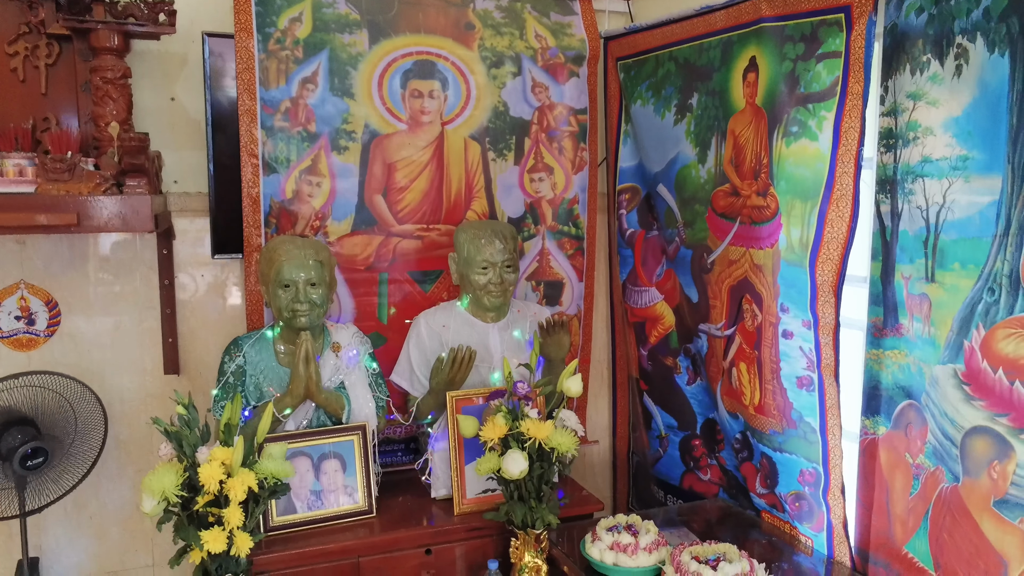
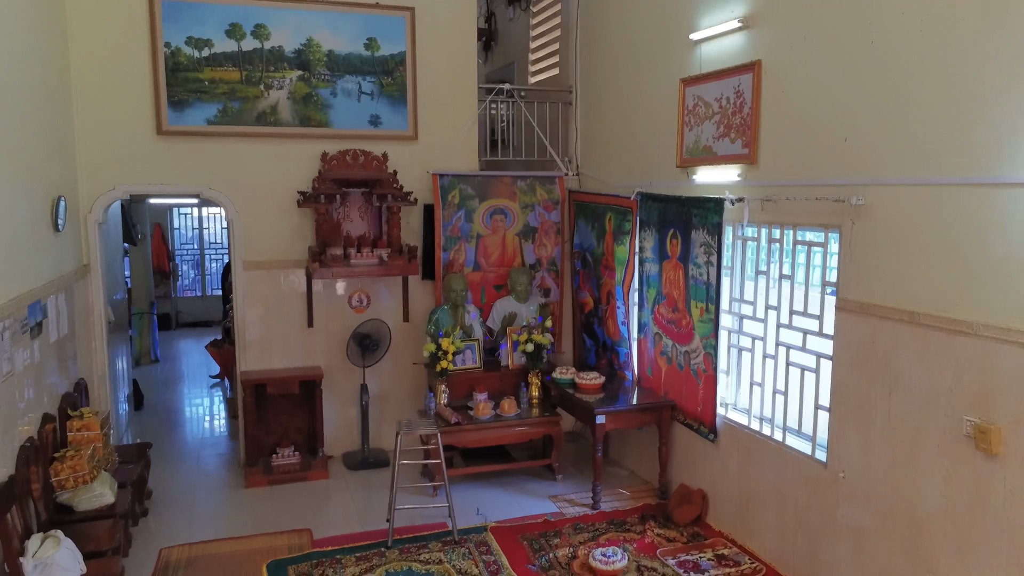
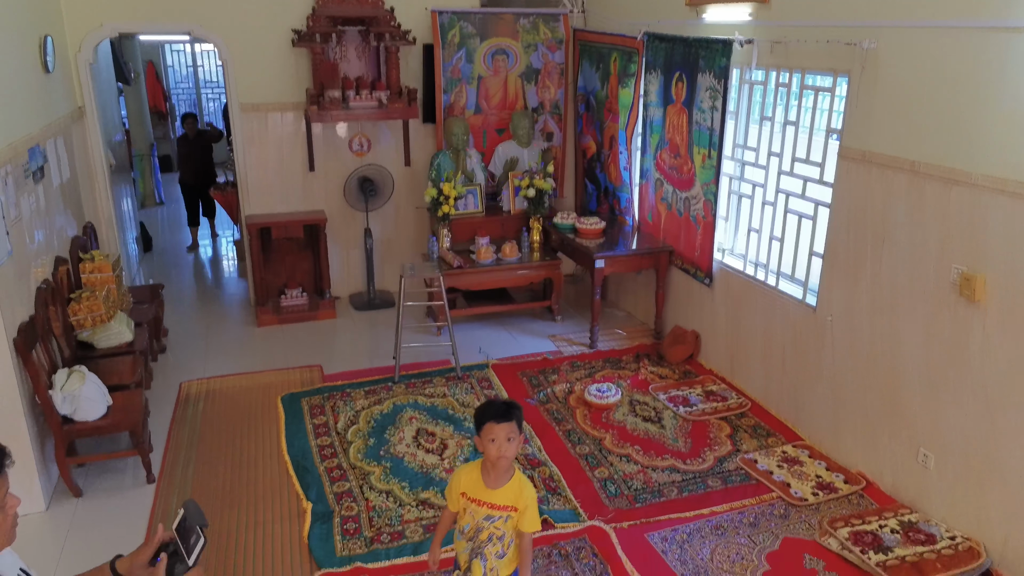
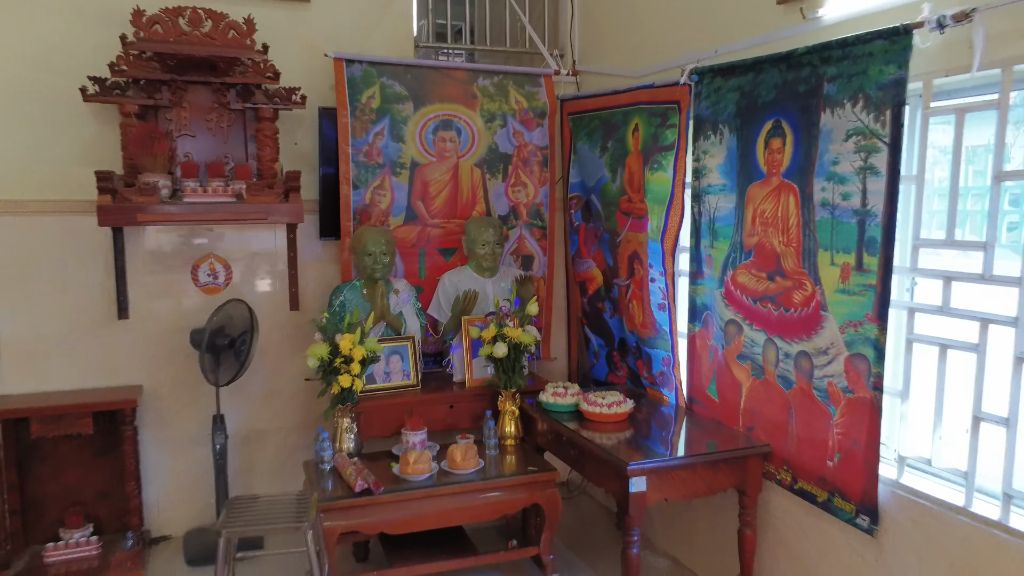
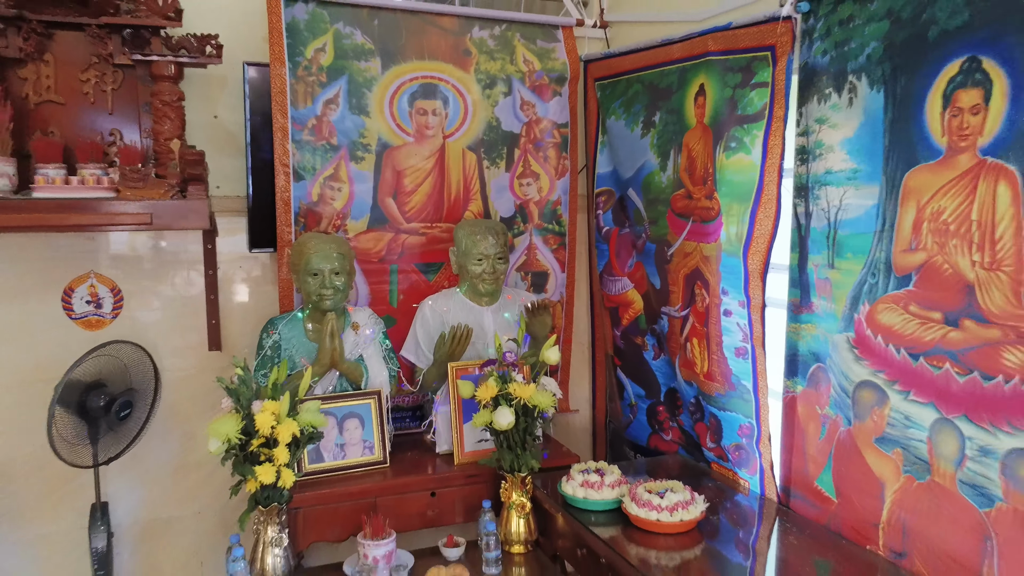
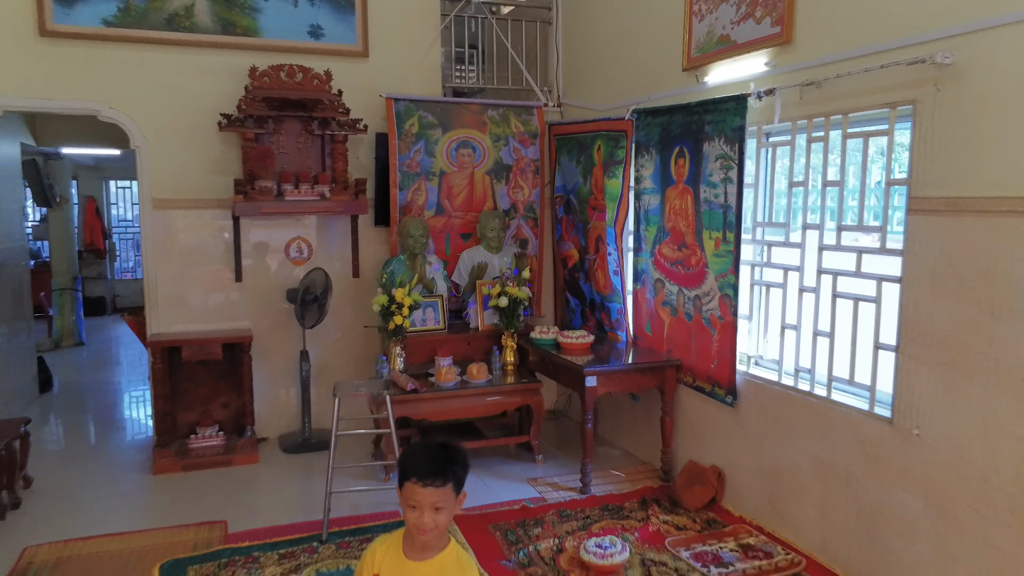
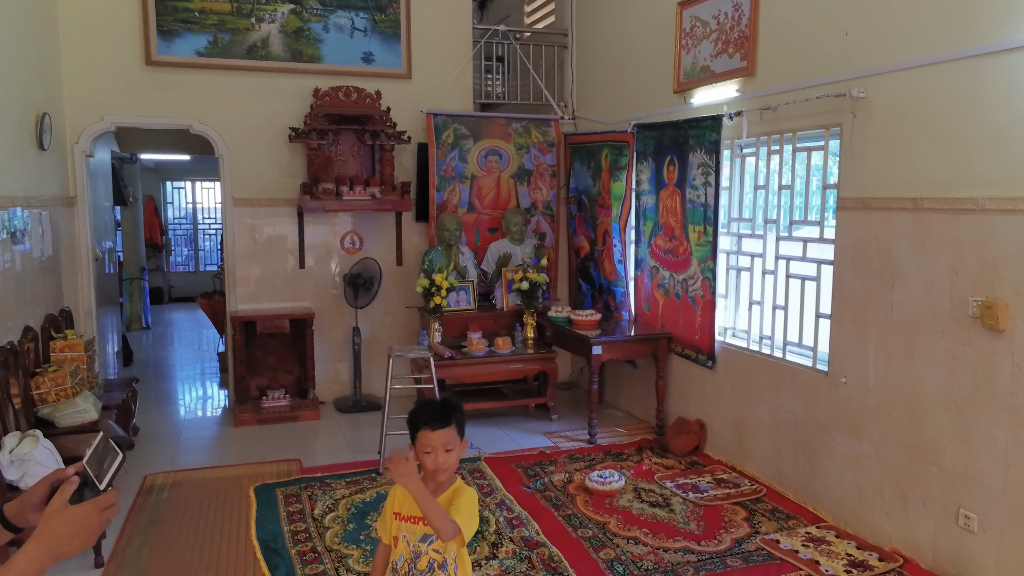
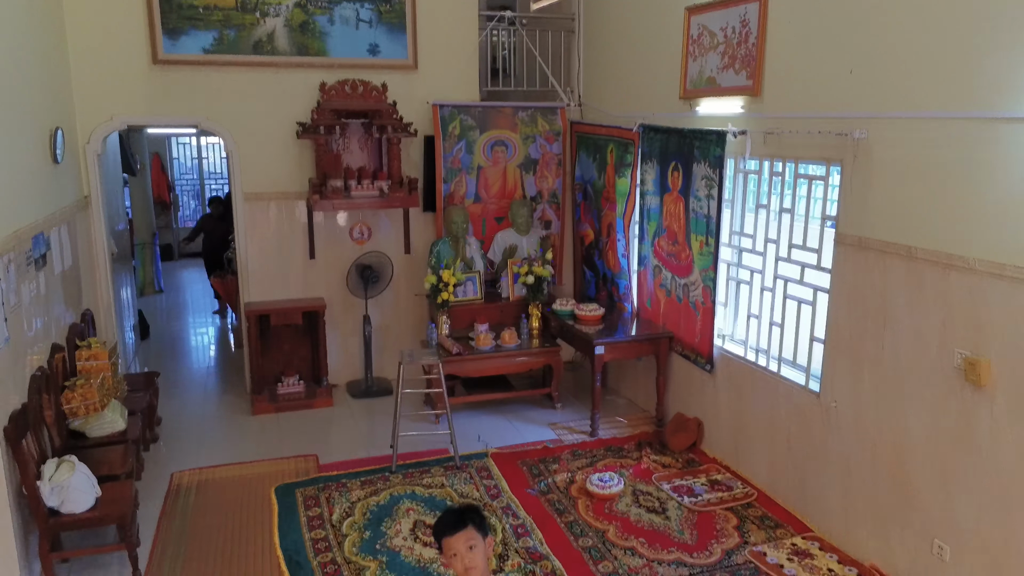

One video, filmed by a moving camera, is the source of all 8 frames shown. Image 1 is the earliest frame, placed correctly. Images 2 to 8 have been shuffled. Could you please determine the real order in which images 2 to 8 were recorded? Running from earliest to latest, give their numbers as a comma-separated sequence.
5, 4, 6, 7, 2, 8, 3
